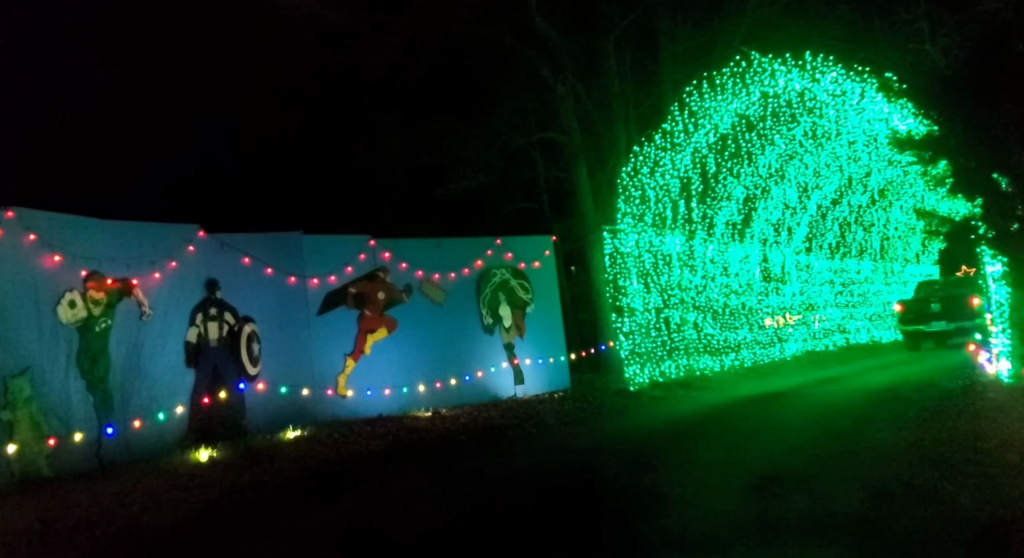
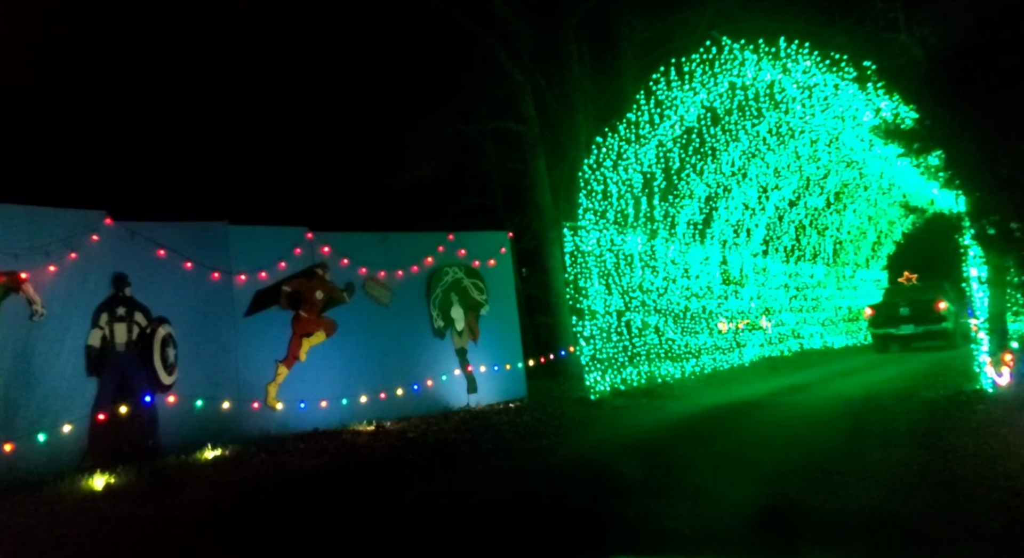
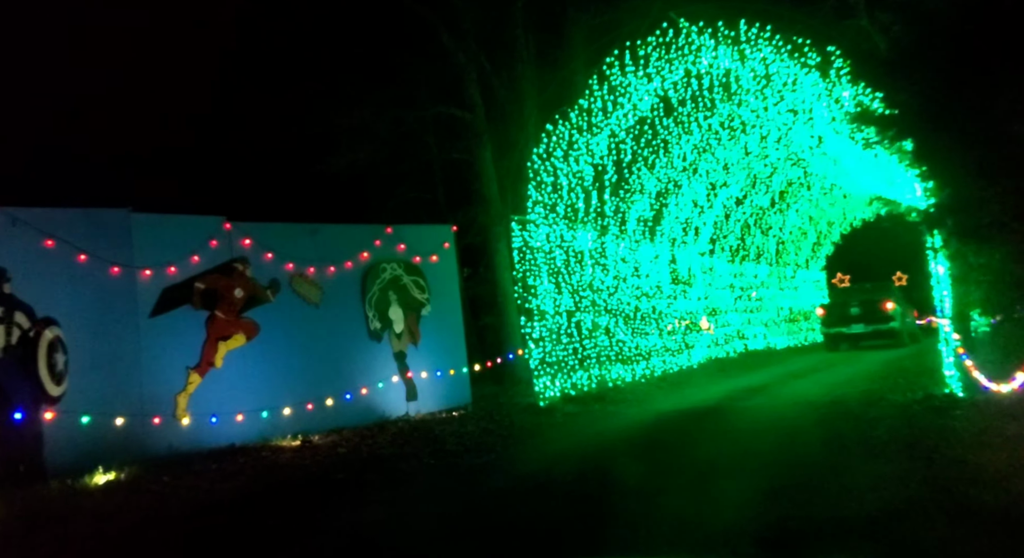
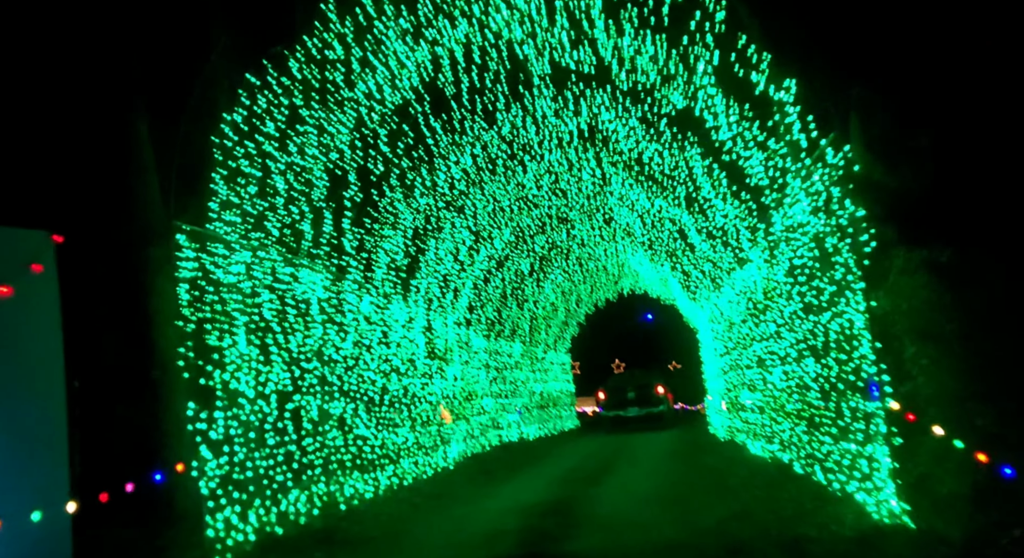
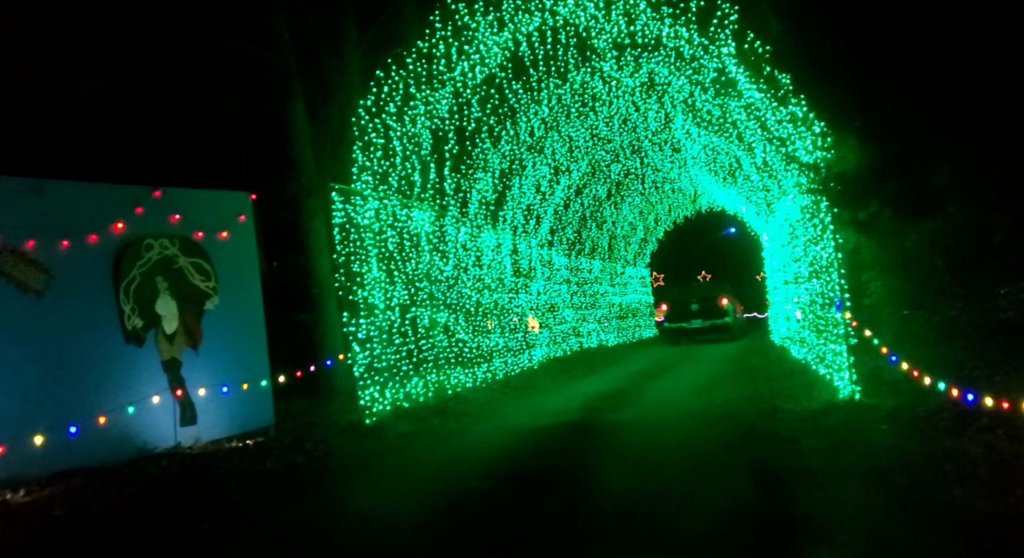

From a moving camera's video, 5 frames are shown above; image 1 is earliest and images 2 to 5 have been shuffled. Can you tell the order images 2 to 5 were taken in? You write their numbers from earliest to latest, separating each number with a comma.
2, 3, 5, 4
